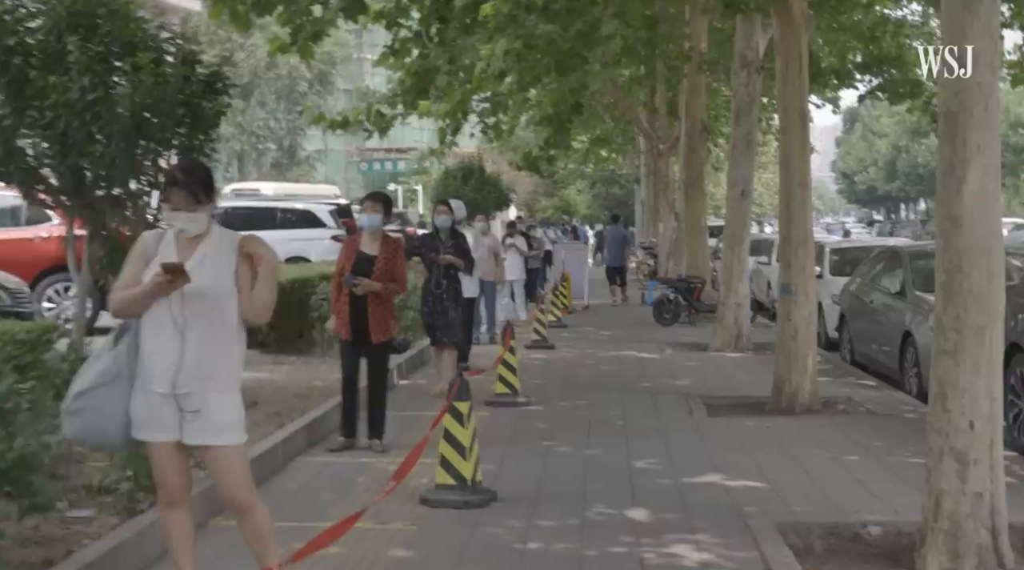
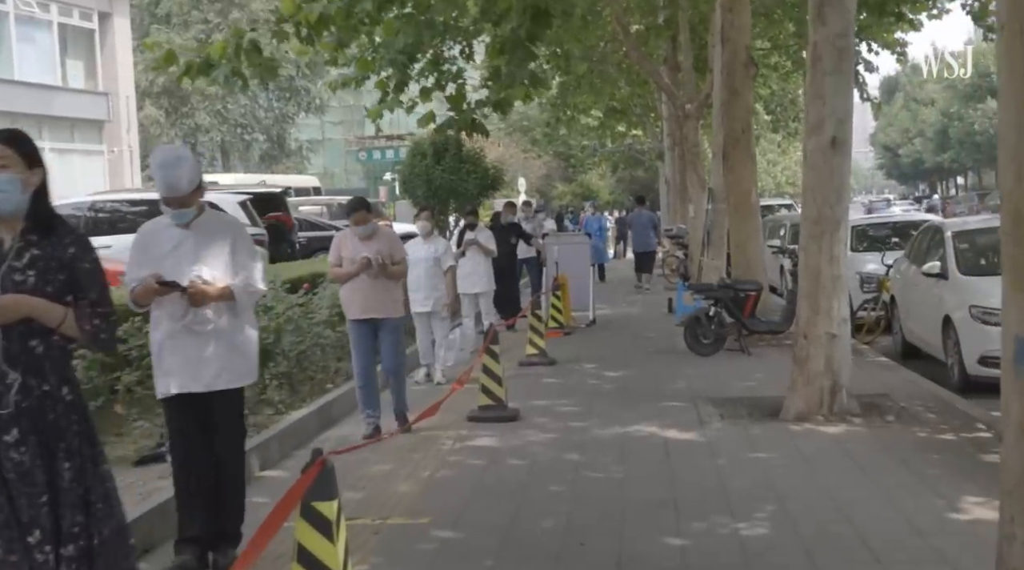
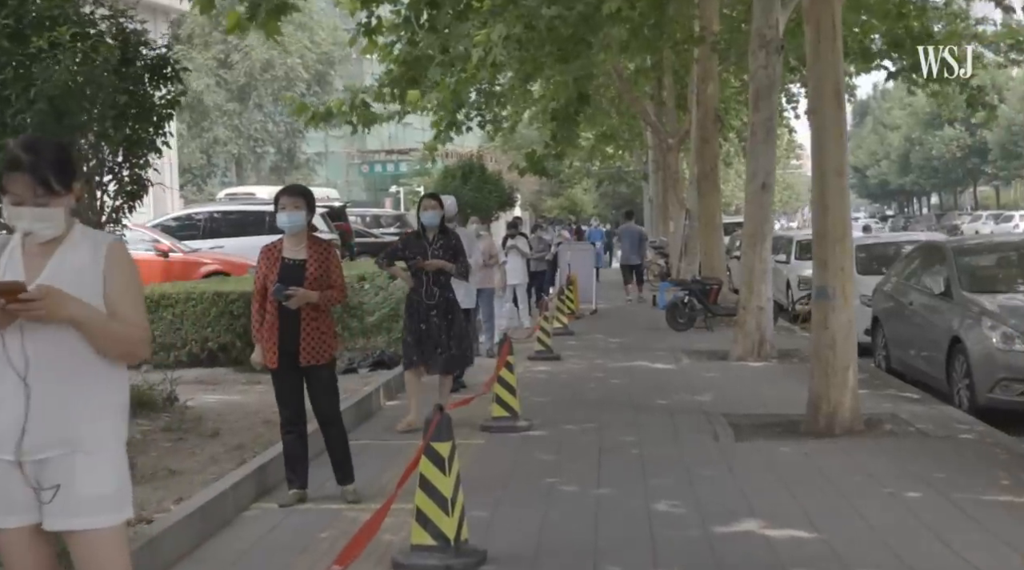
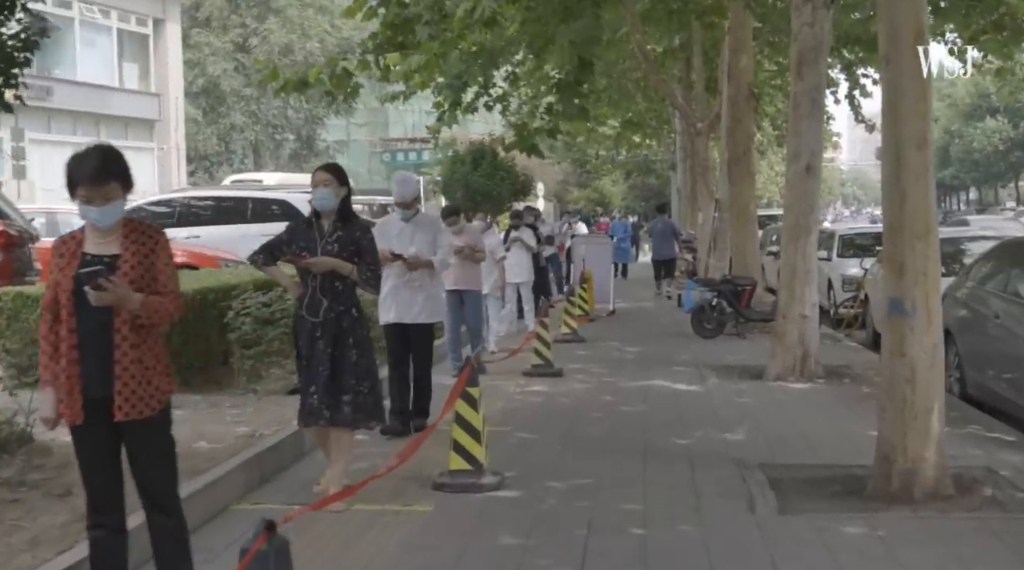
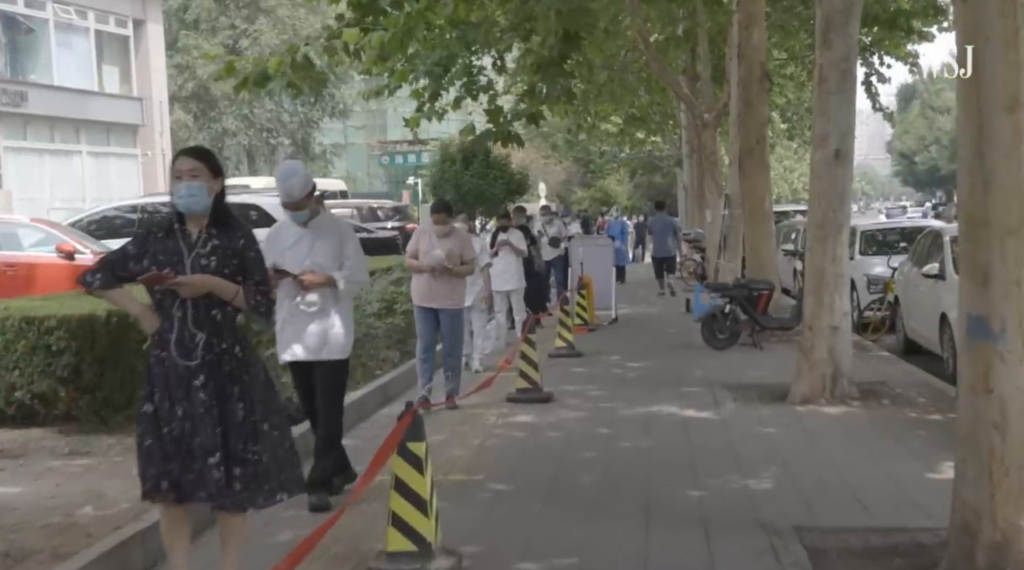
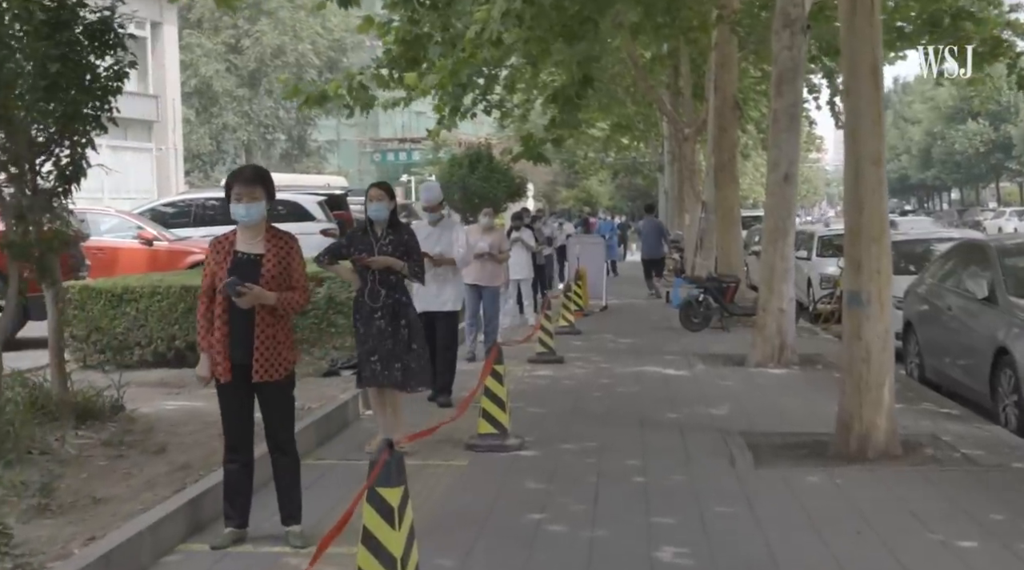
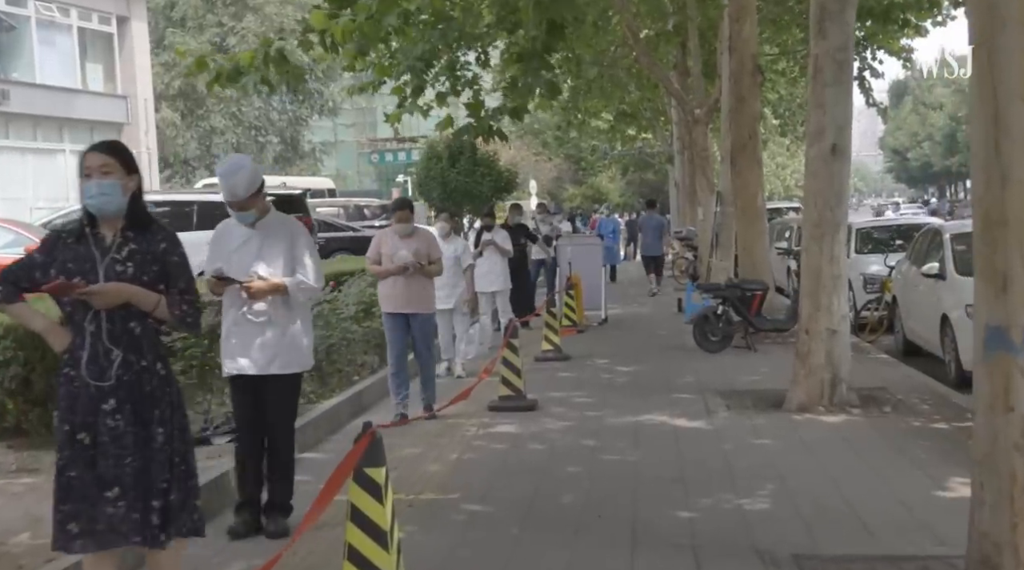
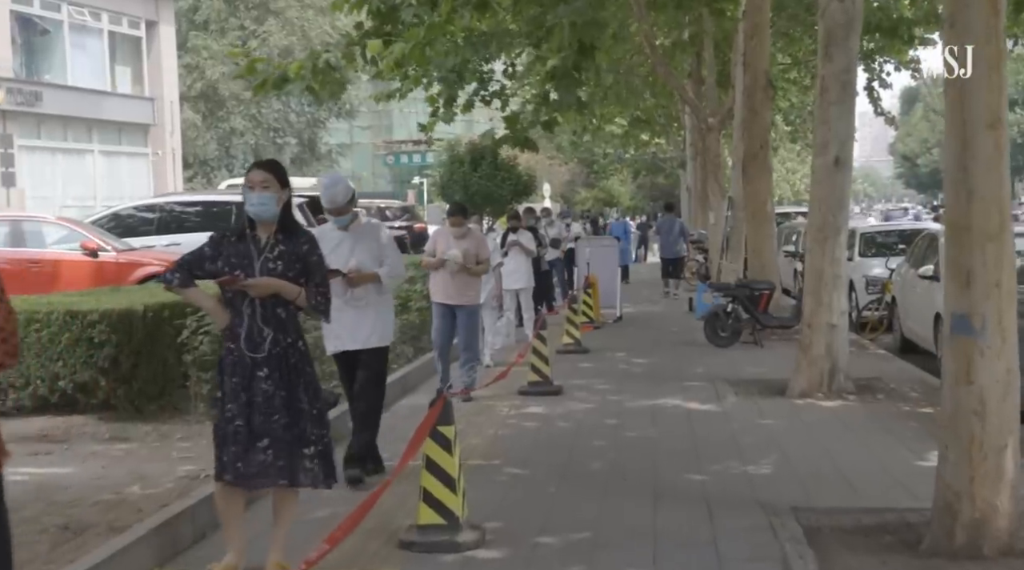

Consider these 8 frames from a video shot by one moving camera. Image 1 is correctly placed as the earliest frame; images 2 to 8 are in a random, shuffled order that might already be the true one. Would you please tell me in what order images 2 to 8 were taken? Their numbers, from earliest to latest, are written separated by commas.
3, 6, 4, 8, 5, 7, 2
